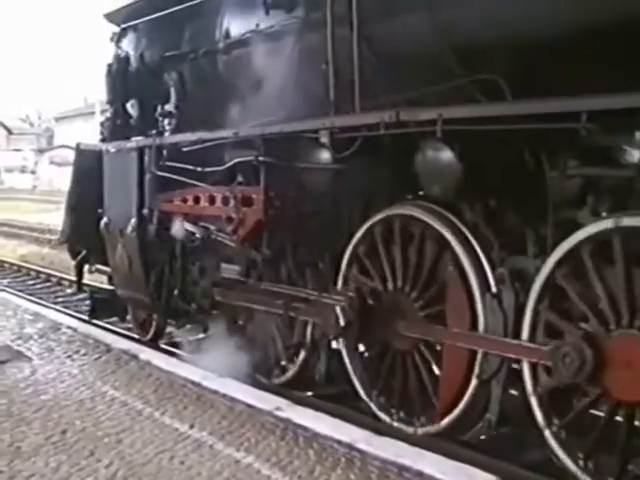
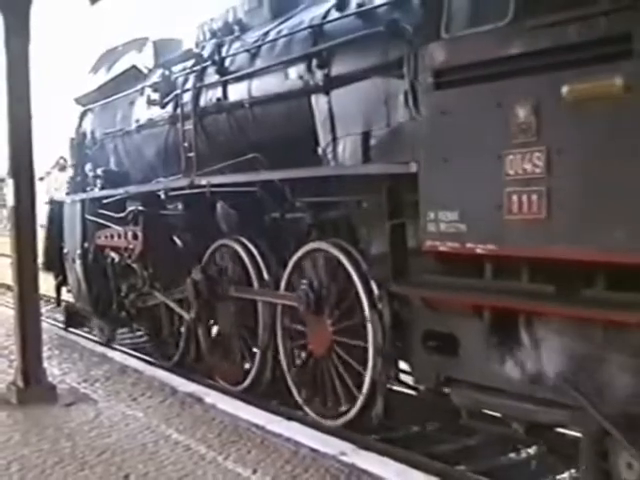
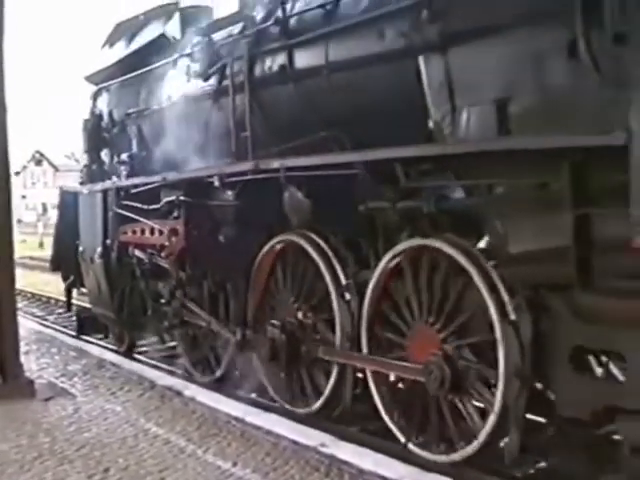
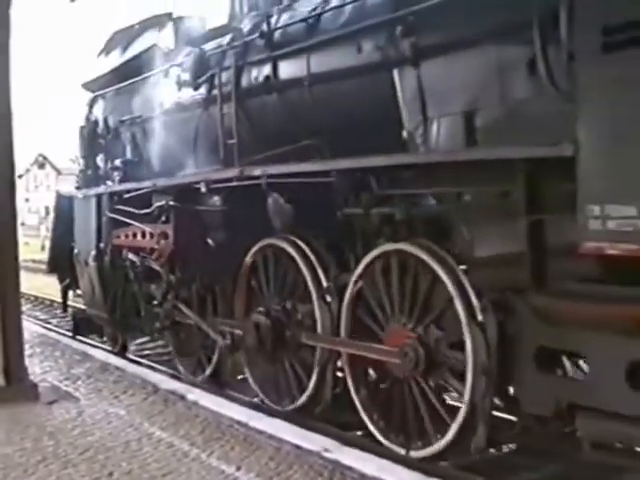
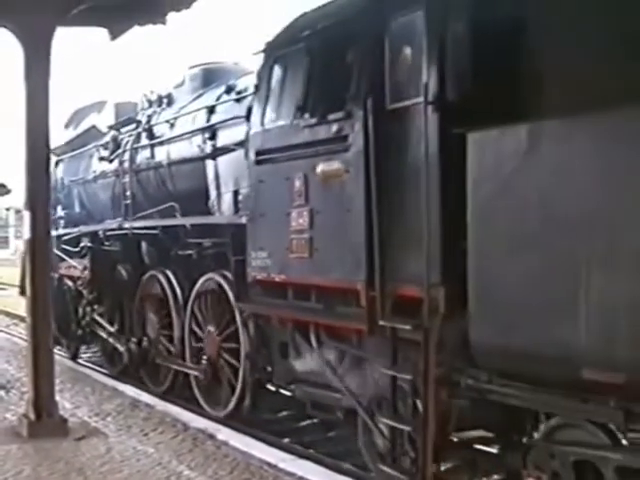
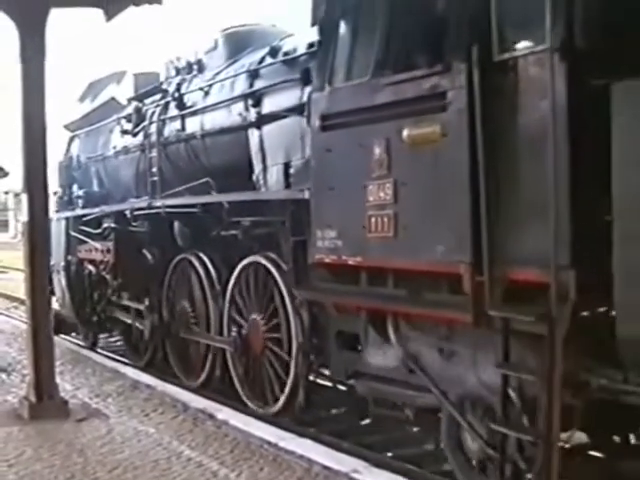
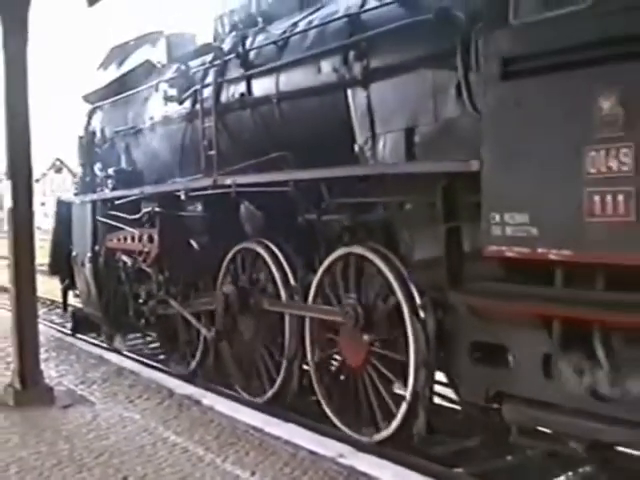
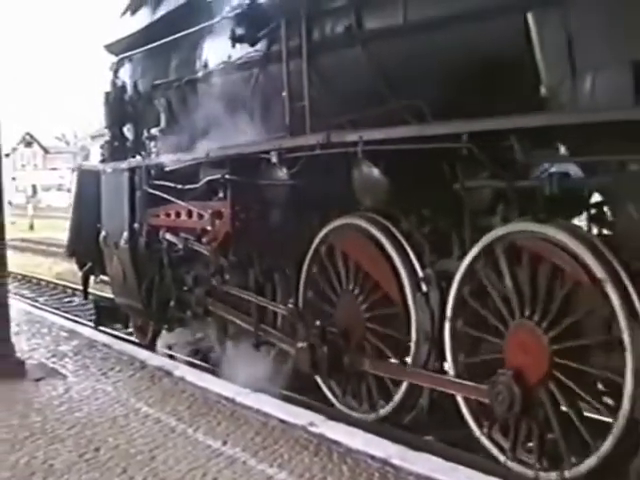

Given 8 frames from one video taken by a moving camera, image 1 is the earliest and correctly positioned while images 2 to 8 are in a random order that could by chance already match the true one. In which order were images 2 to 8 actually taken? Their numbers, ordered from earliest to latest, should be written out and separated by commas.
8, 3, 4, 7, 2, 6, 5
